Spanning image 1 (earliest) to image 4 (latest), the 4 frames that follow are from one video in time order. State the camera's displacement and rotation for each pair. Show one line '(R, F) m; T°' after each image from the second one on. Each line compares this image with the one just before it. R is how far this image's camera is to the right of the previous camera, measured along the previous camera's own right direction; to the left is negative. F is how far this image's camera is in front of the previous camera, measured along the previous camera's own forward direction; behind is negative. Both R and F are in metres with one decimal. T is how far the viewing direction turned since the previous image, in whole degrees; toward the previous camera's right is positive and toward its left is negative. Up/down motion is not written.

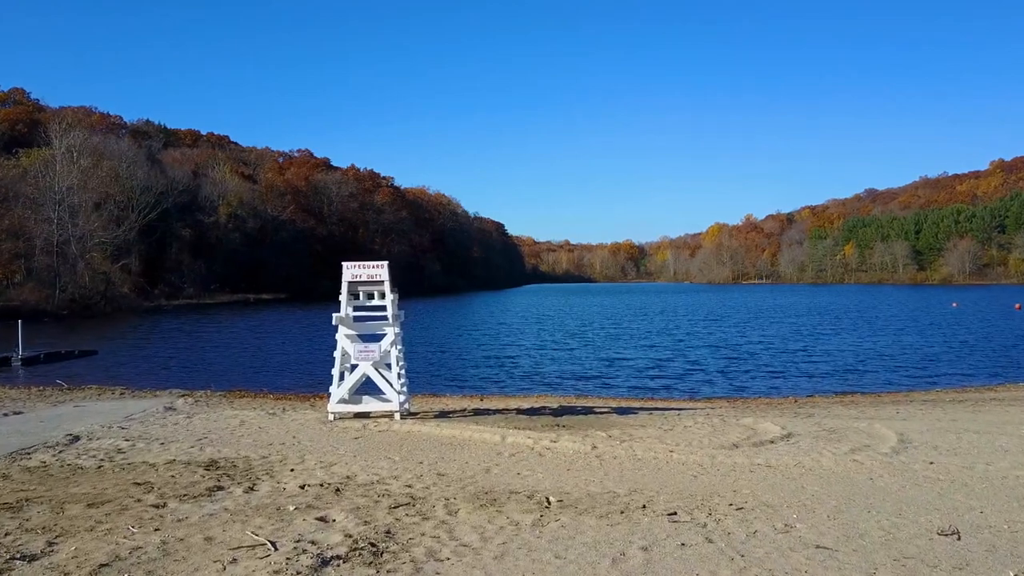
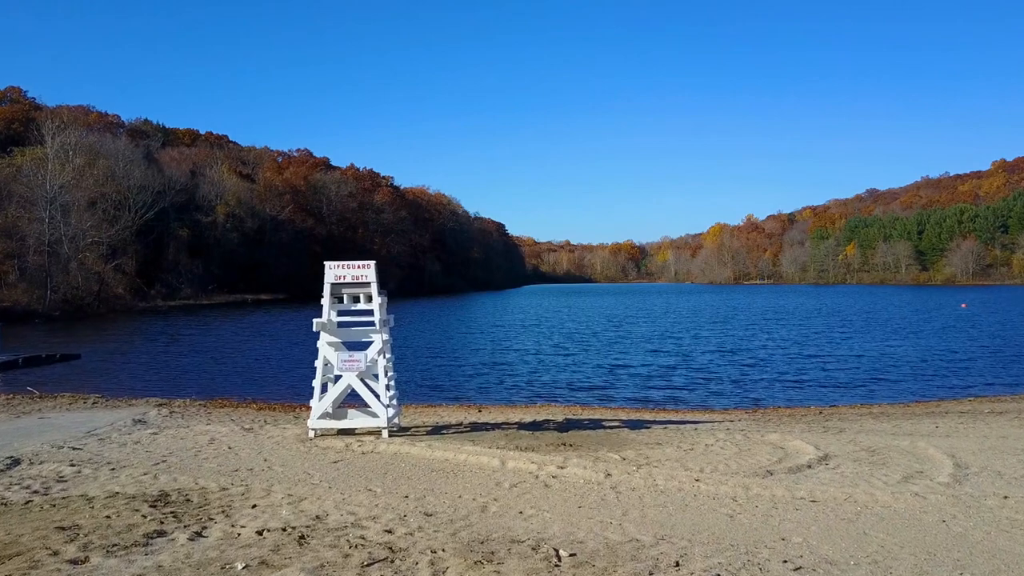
(0.0, +1.5) m; 0°
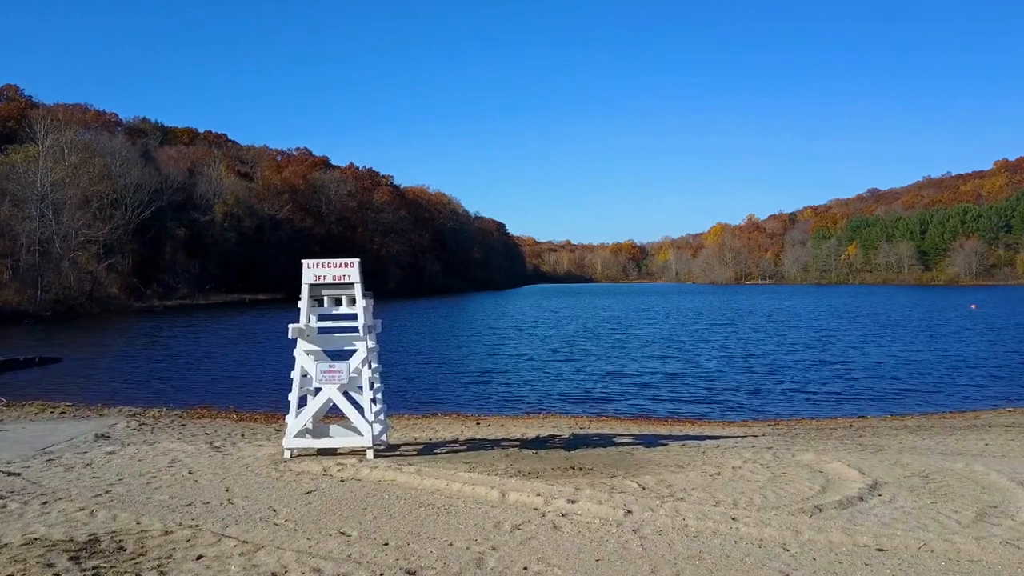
(0.0, +1.5) m; 0°
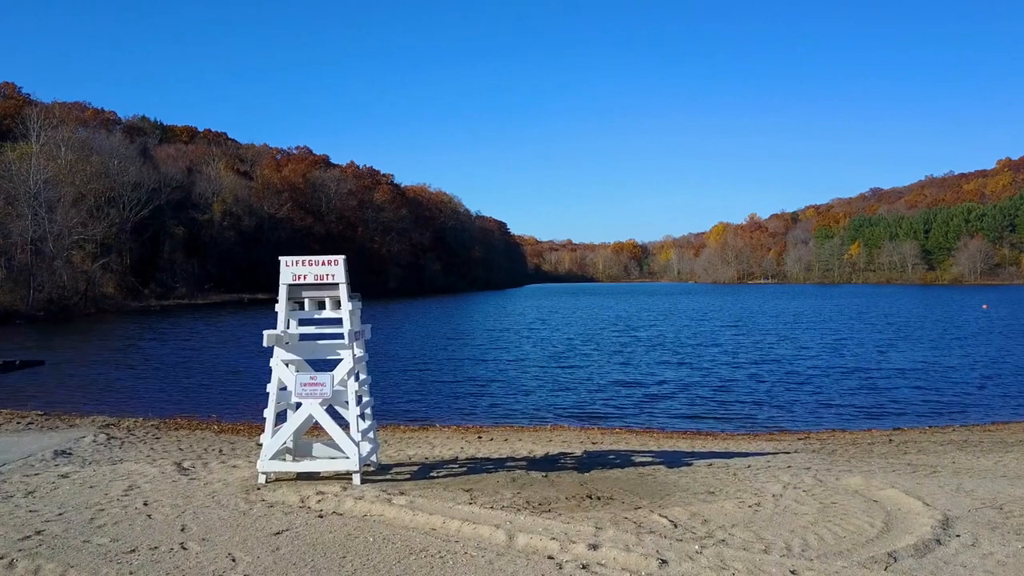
(-0.1, +1.5) m; 0°
